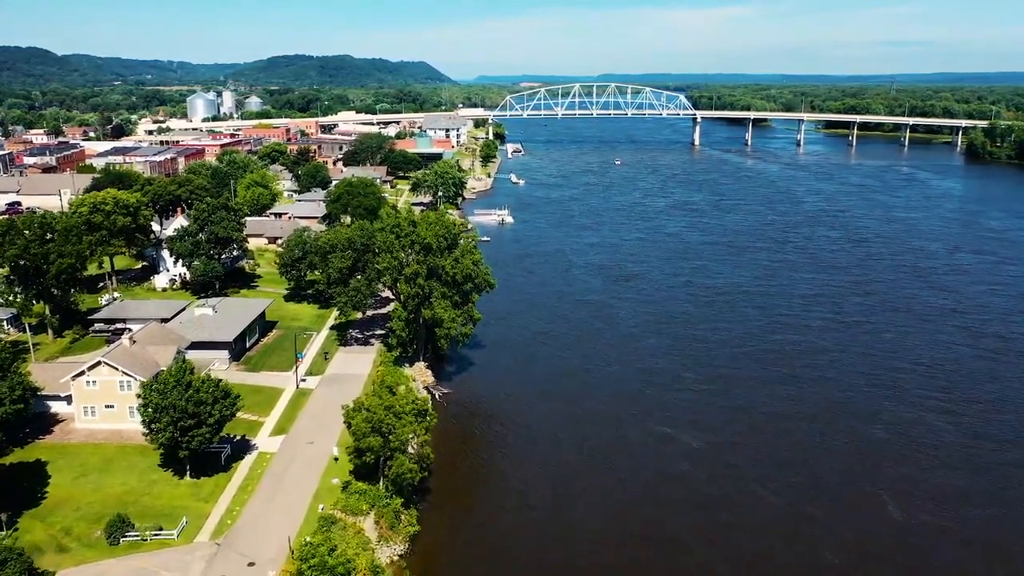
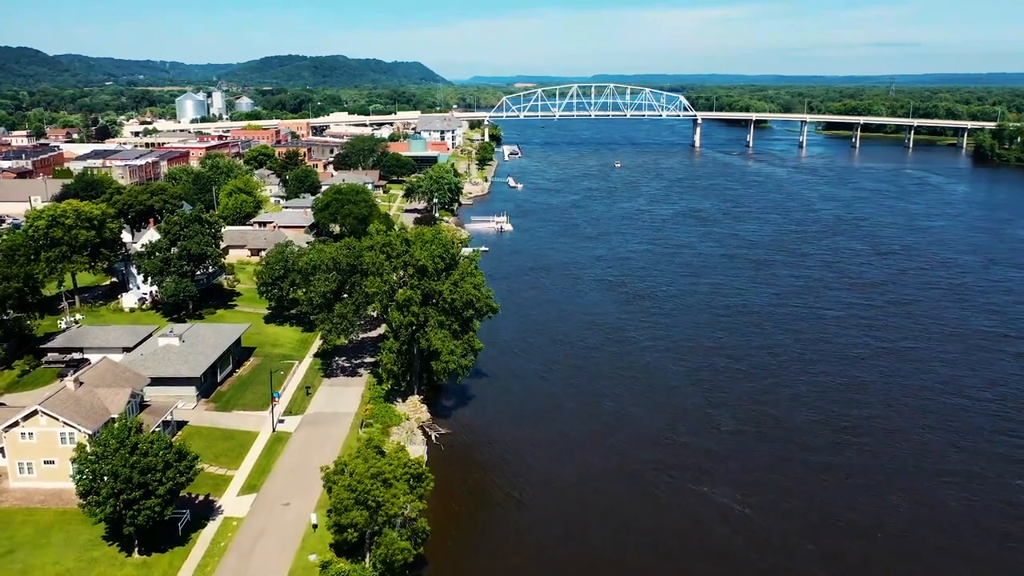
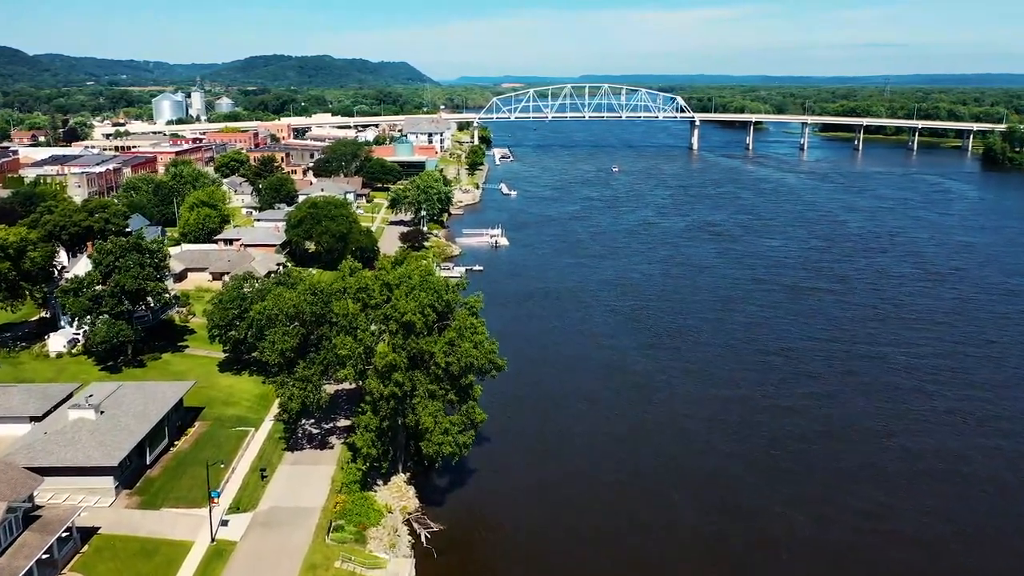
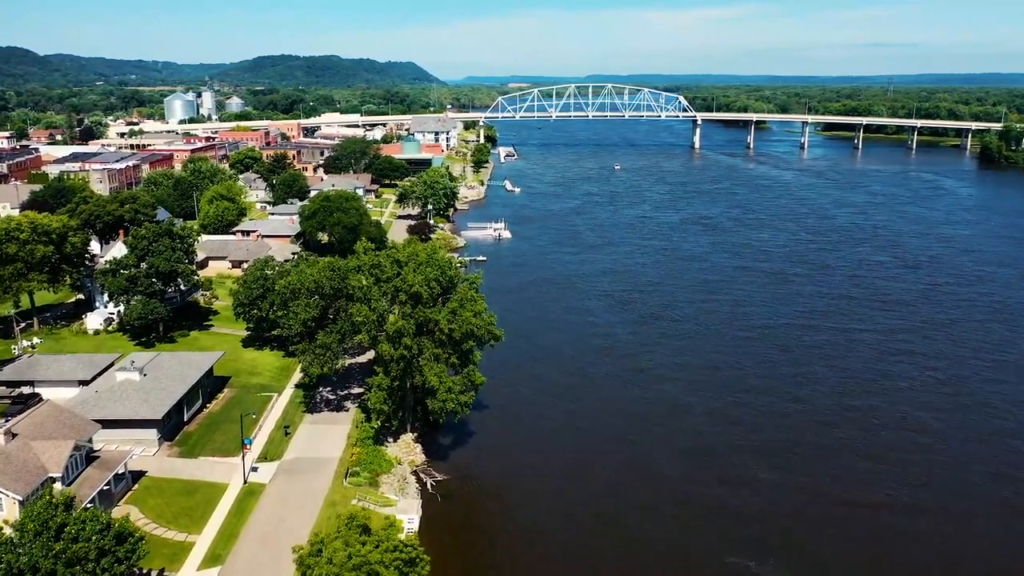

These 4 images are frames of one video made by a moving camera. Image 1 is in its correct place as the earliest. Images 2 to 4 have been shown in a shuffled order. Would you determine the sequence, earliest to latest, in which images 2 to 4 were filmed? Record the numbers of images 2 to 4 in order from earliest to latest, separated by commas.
2, 4, 3
